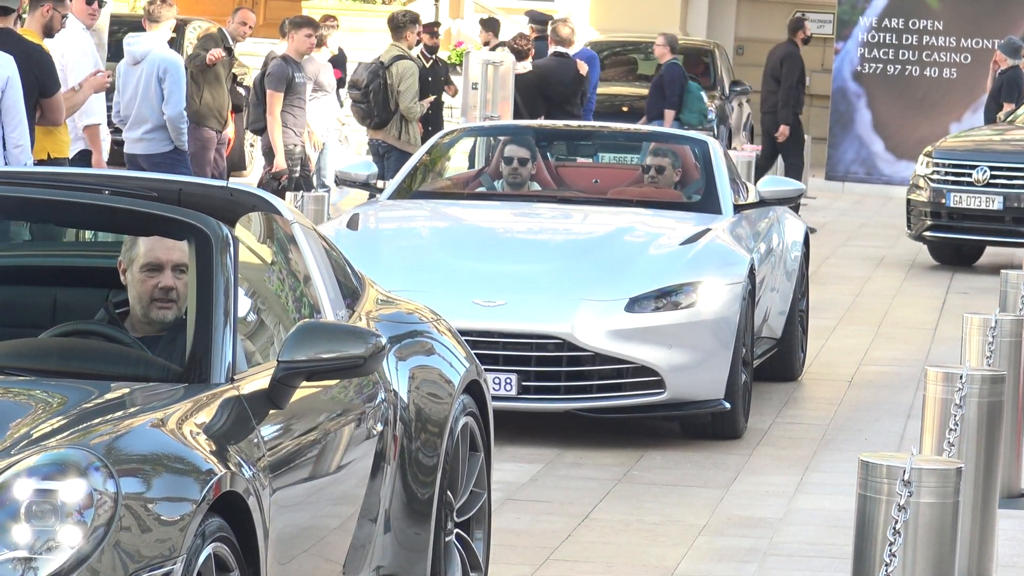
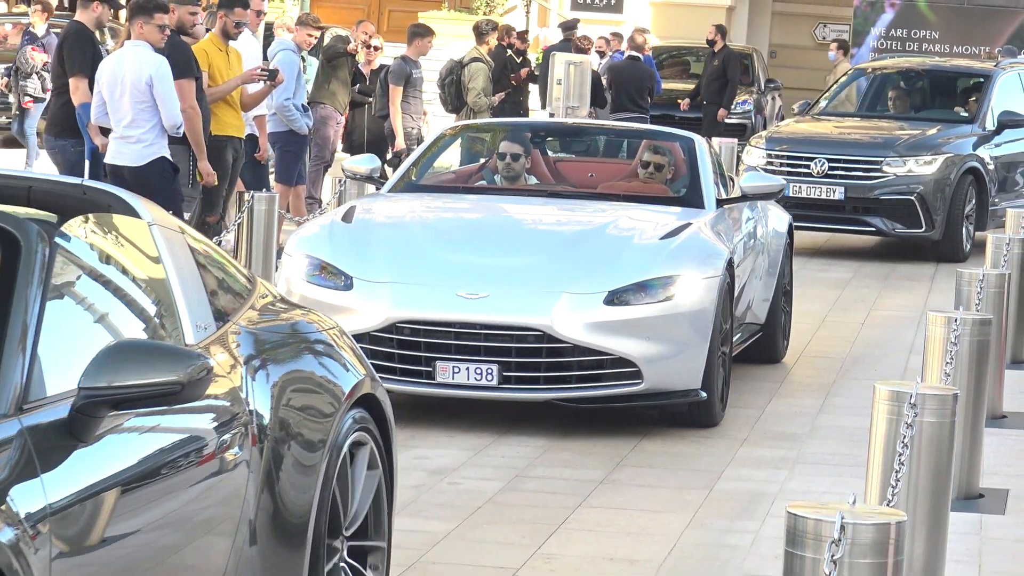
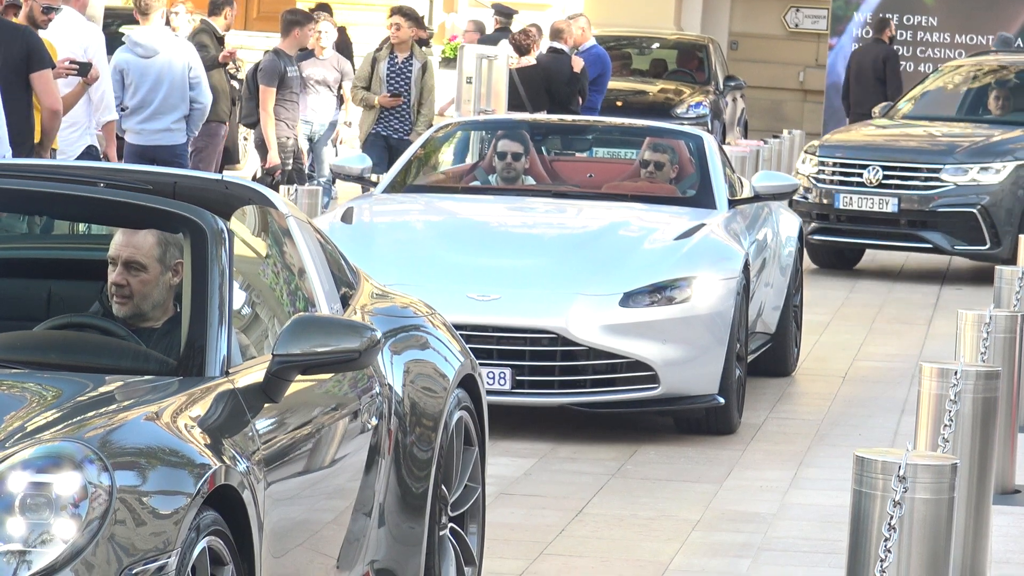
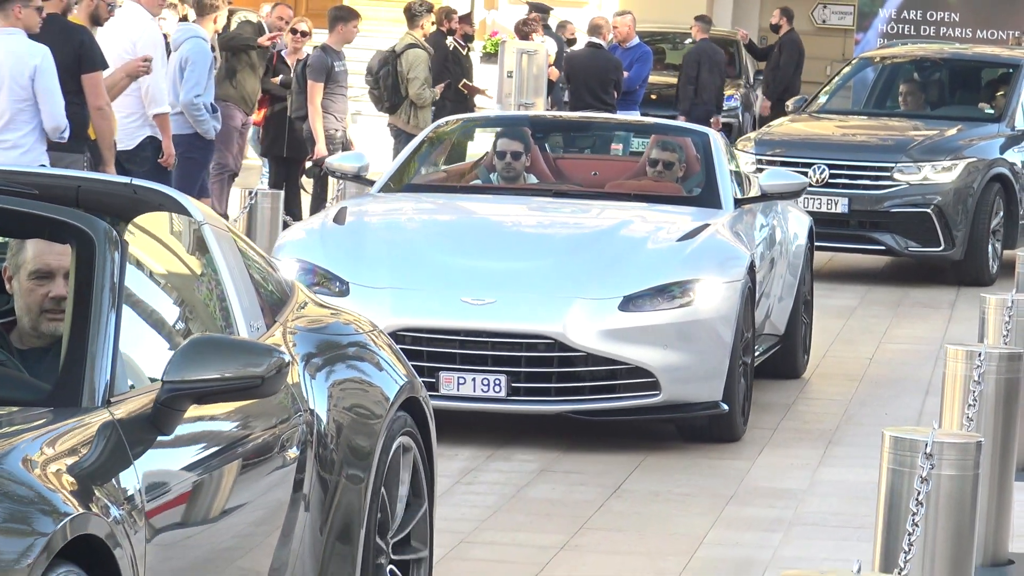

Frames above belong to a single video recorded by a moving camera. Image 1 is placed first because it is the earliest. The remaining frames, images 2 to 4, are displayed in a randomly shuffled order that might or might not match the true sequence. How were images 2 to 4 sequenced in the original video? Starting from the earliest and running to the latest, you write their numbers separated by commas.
3, 4, 2
